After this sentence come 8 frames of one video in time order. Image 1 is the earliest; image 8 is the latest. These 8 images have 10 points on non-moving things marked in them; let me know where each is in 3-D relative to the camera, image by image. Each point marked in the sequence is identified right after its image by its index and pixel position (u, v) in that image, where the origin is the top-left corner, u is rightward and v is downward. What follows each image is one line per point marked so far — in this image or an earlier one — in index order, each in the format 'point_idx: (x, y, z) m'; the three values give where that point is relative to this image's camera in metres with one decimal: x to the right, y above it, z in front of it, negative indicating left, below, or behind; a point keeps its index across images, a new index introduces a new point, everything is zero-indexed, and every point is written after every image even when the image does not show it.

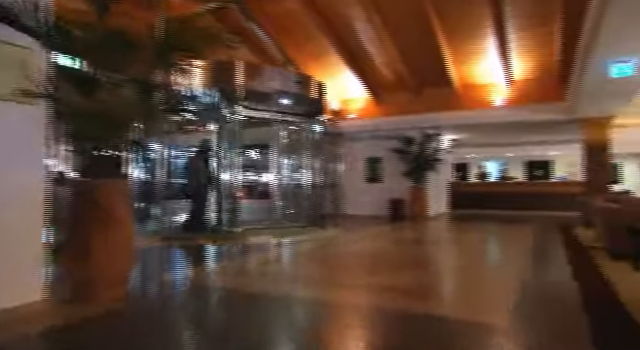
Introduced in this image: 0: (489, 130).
0: (+5.2, +1.3, +10.7) m
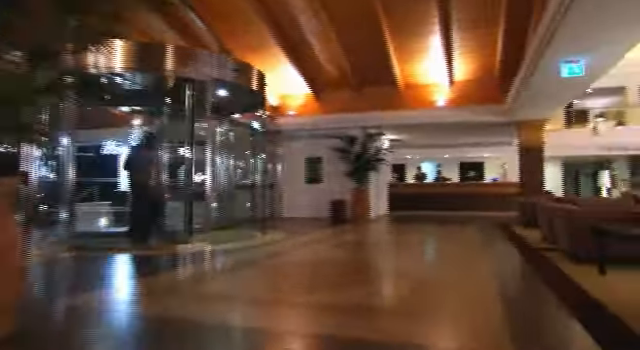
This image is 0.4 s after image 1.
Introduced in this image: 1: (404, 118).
0: (+3.4, +1.3, +10.8) m
1: (+2.2, +1.6, +9.5) m
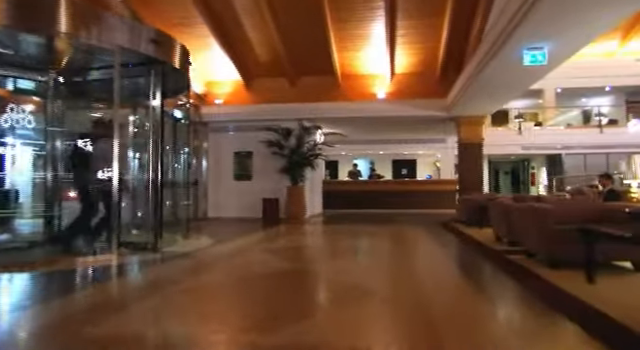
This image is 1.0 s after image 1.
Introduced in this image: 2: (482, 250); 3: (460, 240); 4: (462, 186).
0: (+1.5, +1.4, +10.4) m
1: (+0.6, +1.7, +8.9) m
2: (+2.3, -1.1, +5.2) m
3: (+2.5, -1.1, +6.3) m
4: (+3.5, -0.2, +8.6) m
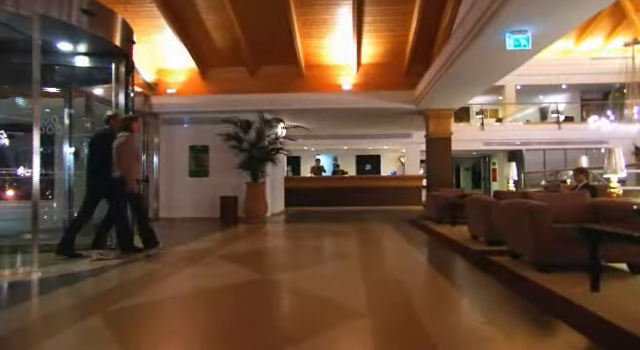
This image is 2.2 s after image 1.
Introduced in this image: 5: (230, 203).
0: (+0.4, +1.5, +9.9) m
1: (-0.3, +1.8, +8.3) m
2: (+1.8, -1.0, +4.8) m
3: (+1.9, -1.0, +6.0) m
4: (+2.6, -0.1, +8.4) m
5: (-2.2, -0.7, +8.5) m
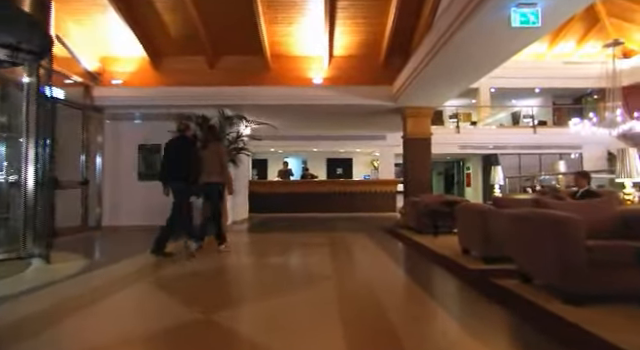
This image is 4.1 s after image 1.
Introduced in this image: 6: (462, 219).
0: (-0.4, +1.4, +9.1) m
1: (-1.0, +1.7, +7.5) m
2: (+1.4, -1.0, +4.1) m
3: (+1.4, -1.1, +5.3) m
4: (+1.9, -0.2, +7.7) m
5: (-2.9, -0.7, +7.4) m
6: (+1.6, -0.5, +4.1) m
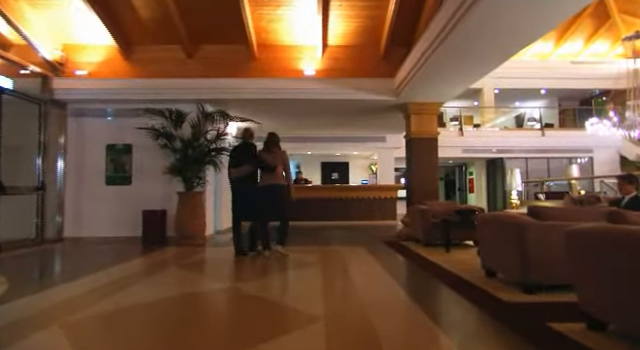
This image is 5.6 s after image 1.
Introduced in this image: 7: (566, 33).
0: (-0.6, +1.3, +8.3) m
1: (-1.1, +1.6, +6.6) m
2: (+1.3, -1.1, +3.3) m
3: (+1.2, -1.1, +4.5) m
4: (+1.7, -0.3, +7.0) m
5: (-3.0, -0.8, +6.6) m
6: (+1.5, -0.5, +3.3) m
7: (+7.1, +4.1, +10.3) m
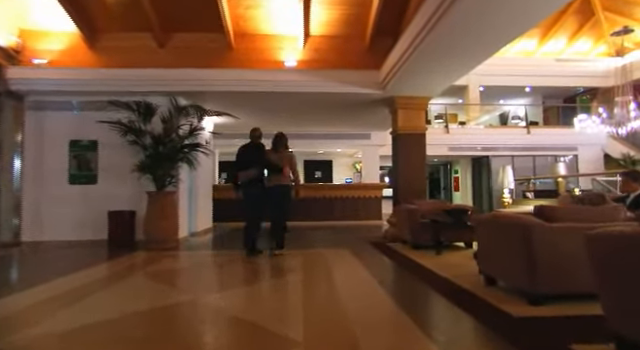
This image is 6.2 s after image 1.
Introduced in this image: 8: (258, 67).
0: (-1.0, +1.4, +7.9) m
1: (-1.5, +1.7, +6.2) m
2: (+1.2, -1.0, +3.0) m
3: (+1.0, -1.1, +4.2) m
4: (+1.4, -0.3, +6.7) m
5: (-3.3, -0.8, +6.0) m
6: (+1.4, -0.5, +3.0) m
7: (+6.6, +4.2, +10.3) m
8: (-1.1, +1.9, +6.4) m
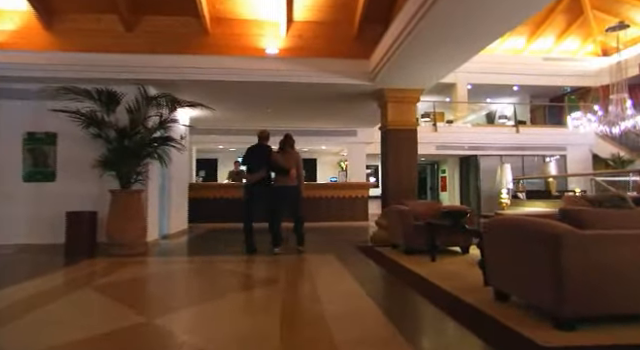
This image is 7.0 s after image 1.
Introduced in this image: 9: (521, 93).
0: (-1.3, +1.4, +7.4) m
1: (-1.7, +1.7, +5.7) m
2: (+1.1, -1.0, +2.6) m
3: (+0.8, -1.1, +3.7) m
4: (+1.1, -0.3, +6.3) m
5: (-3.6, -0.7, +5.4) m
6: (+1.2, -0.5, +2.6) m
7: (+6.2, +4.2, +10.1) m
8: (-1.4, +2.0, +5.9) m
9: (+6.8, +2.8, +12.3) m
